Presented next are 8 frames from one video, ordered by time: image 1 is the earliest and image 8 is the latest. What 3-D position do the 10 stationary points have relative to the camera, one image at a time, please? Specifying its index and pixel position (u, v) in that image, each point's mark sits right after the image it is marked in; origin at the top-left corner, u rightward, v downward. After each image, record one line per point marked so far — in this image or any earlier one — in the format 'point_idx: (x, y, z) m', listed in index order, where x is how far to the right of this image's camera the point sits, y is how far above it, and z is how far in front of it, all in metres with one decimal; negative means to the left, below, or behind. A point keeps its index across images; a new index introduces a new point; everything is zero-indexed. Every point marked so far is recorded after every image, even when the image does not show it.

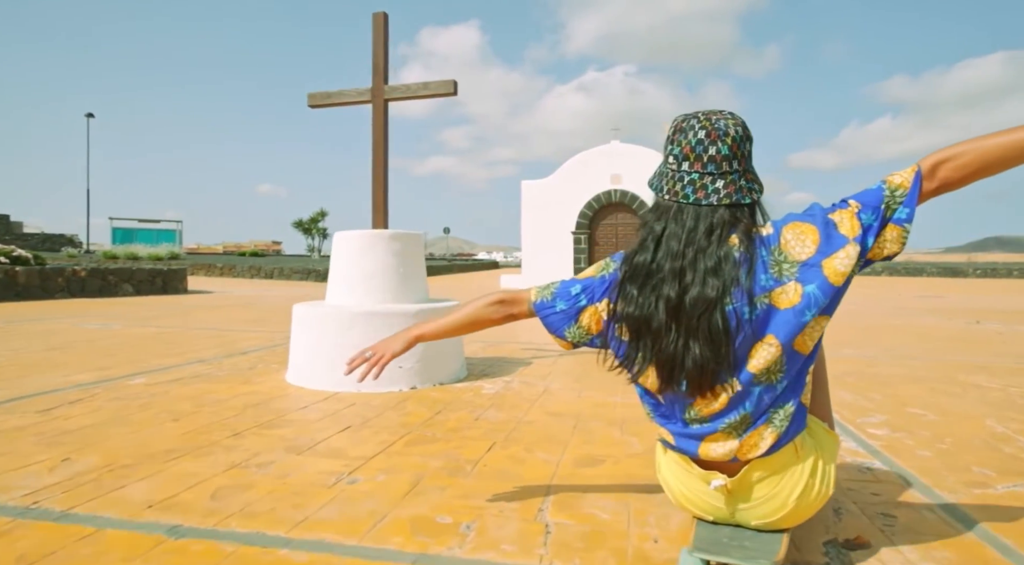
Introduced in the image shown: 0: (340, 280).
0: (-1.2, 0.0, +4.2) m
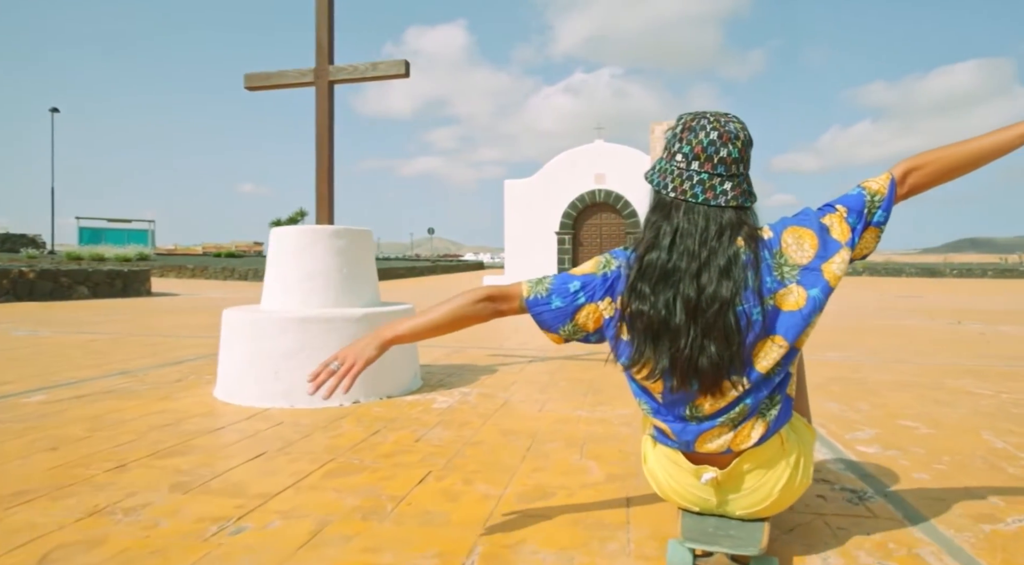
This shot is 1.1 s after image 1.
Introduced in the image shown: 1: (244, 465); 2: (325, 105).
0: (-1.5, 0.0, +3.8) m
1: (-1.1, -0.7, +2.3) m
2: (-1.3, +1.2, +4.0) m
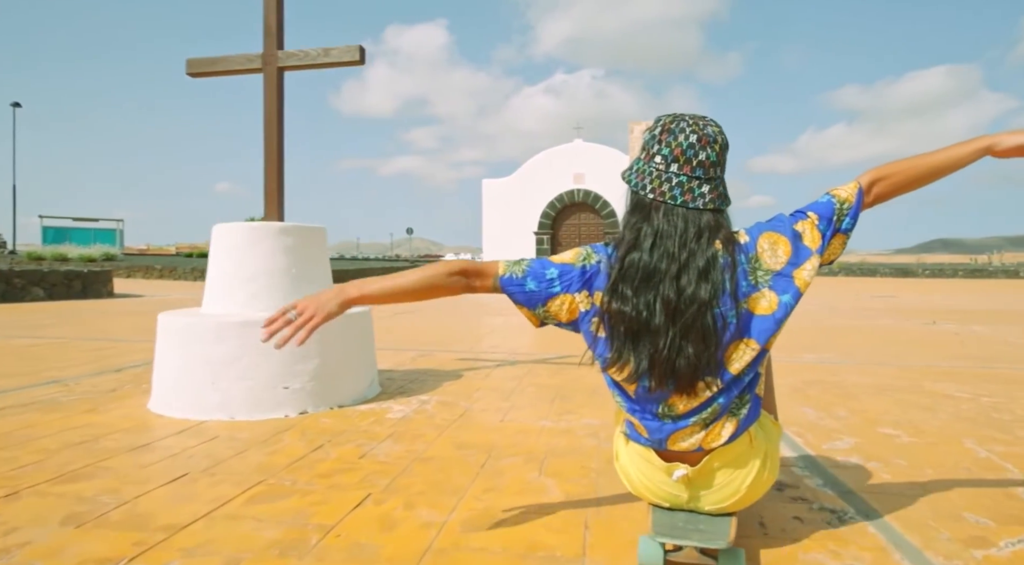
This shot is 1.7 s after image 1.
0: (-1.7, 0.0, +3.5) m
1: (-1.3, -0.7, +2.1) m
2: (-1.5, +1.2, +3.8) m
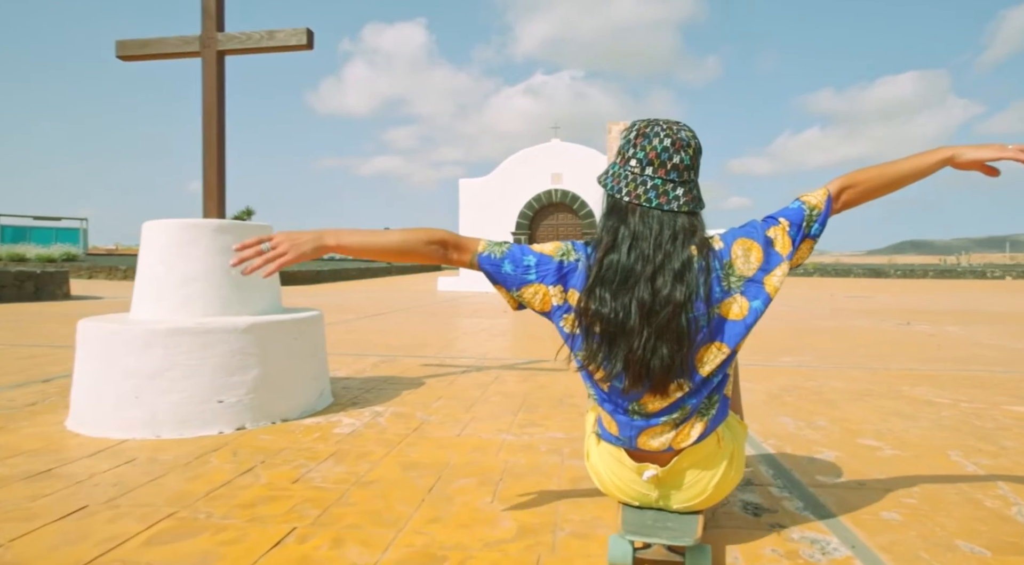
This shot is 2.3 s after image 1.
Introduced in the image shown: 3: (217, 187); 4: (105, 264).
0: (-2.0, 0.0, +3.2) m
1: (-1.4, -0.8, +1.8) m
2: (-1.8, +1.2, +3.5) m
3: (-1.7, +0.6, +3.4) m
4: (-13.6, +0.6, +19.6) m
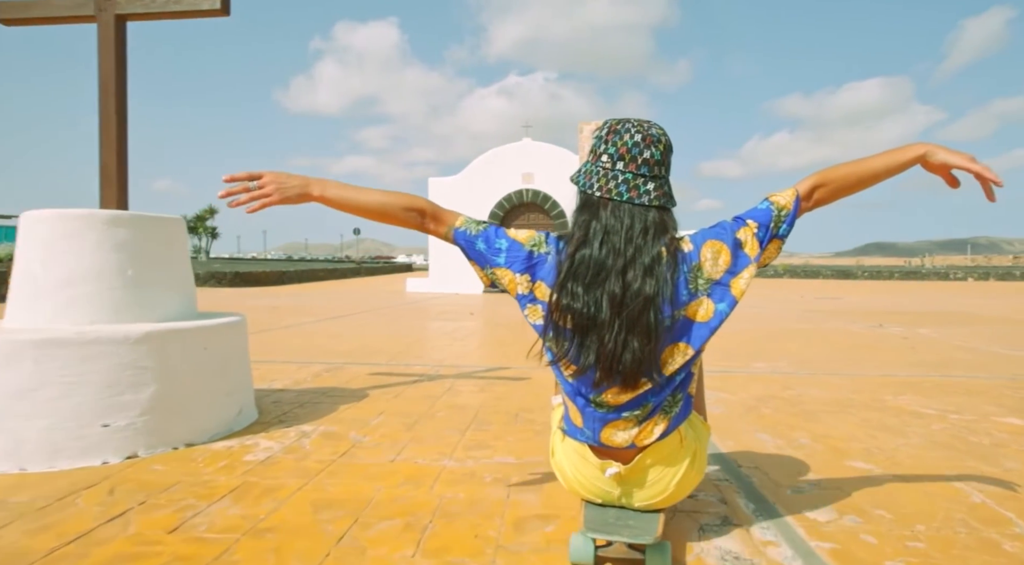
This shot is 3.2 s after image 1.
0: (-2.2, 0.0, +2.7) m
1: (-1.6, -0.8, +1.3) m
2: (-2.0, +1.2, +3.0) m
3: (-2.0, +0.6, +3.0) m
4: (-14.6, +0.6, +18.6) m
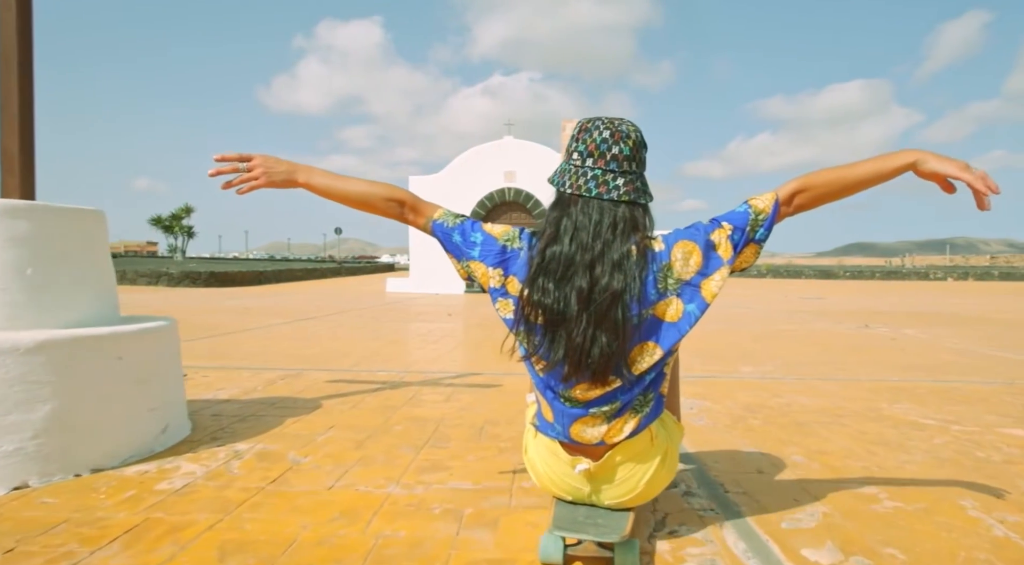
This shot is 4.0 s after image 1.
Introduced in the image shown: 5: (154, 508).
0: (-2.4, 0.0, +2.3) m
1: (-1.8, -0.8, +0.9) m
2: (-2.2, +1.2, +2.6) m
3: (-2.2, +0.6, +2.6) m
4: (-15.2, +0.6, +17.9) m
5: (-1.2, -0.8, +2.0) m
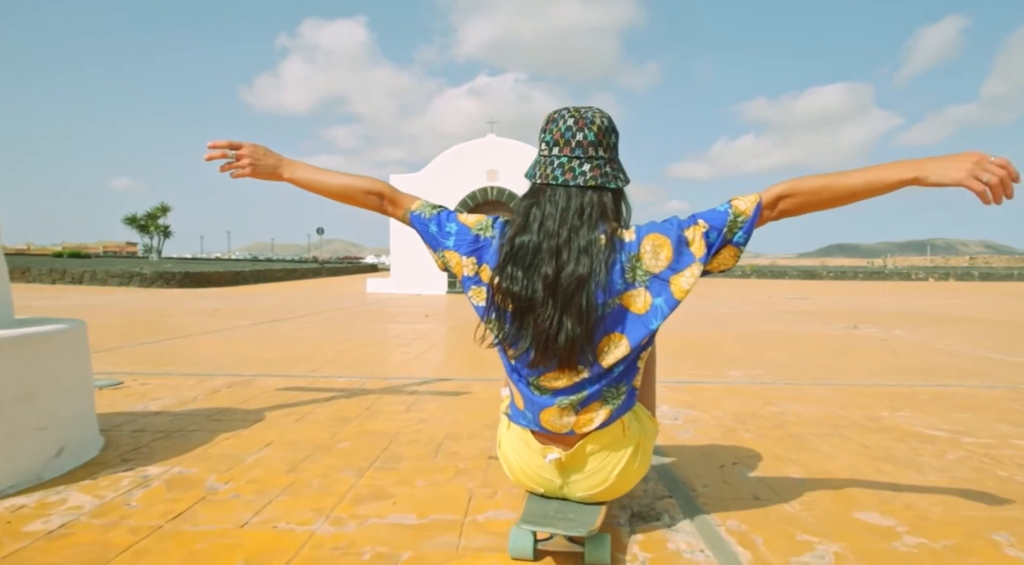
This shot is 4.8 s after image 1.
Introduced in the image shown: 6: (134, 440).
0: (-2.5, 0.0, +1.9) m
1: (-1.9, -0.7, +0.5) m
2: (-2.4, +1.2, +2.2) m
3: (-2.3, +0.6, +2.2) m
4: (-15.7, +0.5, +17.1) m
5: (-1.4, -0.8, +1.6) m
6: (-1.8, -0.7, +2.8) m
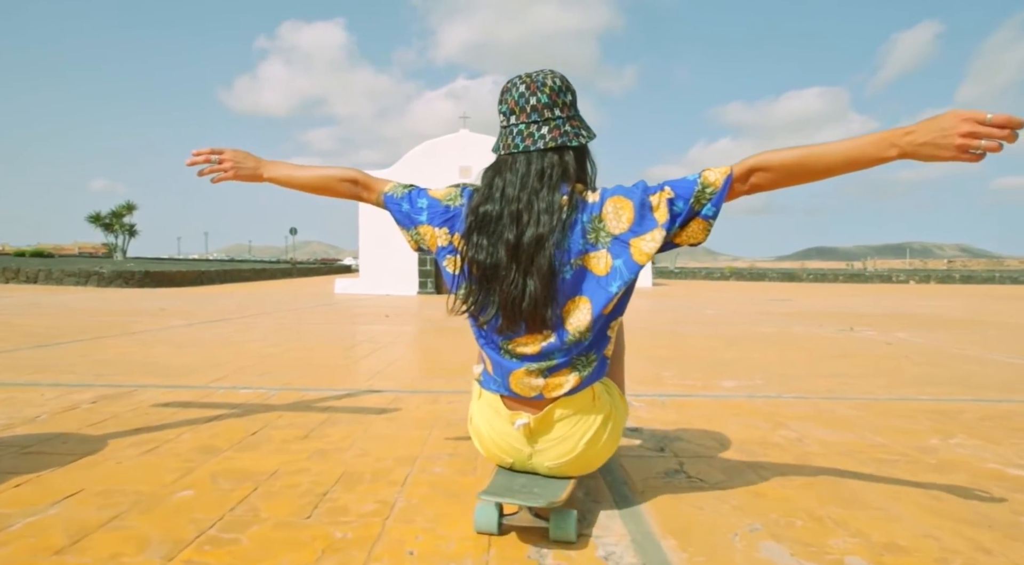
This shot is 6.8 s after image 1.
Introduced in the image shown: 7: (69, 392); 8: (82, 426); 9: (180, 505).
0: (-2.8, +0.1, +1.0) m
1: (-2.1, -0.6, -0.4) m
2: (-2.6, +1.3, +1.3) m
3: (-2.6, +0.7, +1.3) m
4: (-16.4, +0.6, +15.8) m
5: (-1.6, -0.7, +0.8) m
6: (-2.1, -0.7, +1.9) m
7: (-2.6, -0.7, +3.6) m
8: (-2.0, -0.7, +2.8) m
9: (-1.0, -0.7, +1.8) m
